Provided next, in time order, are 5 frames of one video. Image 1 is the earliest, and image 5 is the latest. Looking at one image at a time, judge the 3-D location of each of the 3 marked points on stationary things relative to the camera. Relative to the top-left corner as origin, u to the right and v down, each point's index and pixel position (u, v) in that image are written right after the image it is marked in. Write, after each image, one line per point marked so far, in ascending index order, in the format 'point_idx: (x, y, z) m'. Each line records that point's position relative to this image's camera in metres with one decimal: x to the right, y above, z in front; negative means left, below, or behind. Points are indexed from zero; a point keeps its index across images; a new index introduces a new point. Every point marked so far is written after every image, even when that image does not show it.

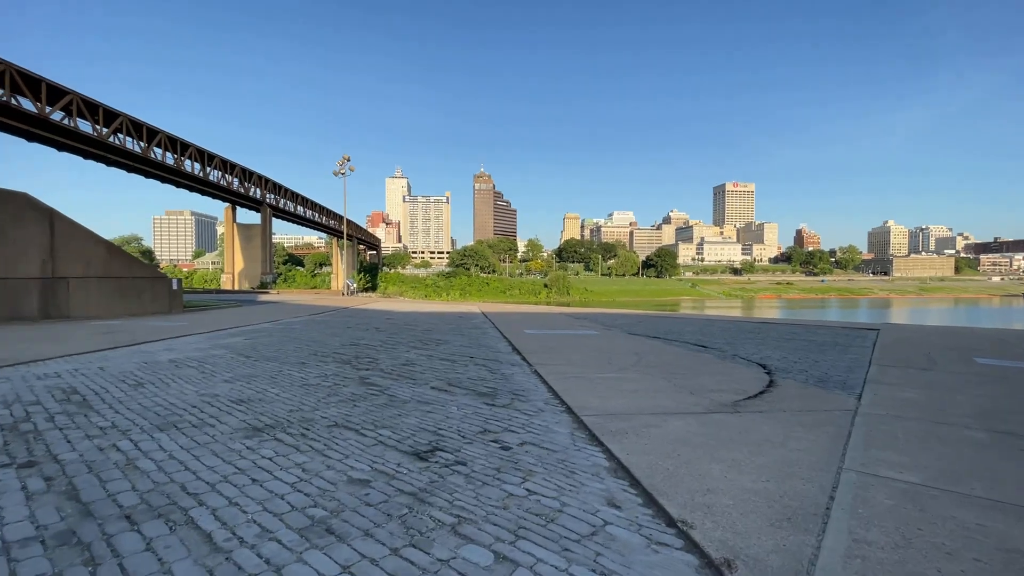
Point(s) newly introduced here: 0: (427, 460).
0: (-0.7, -1.3, +3.7) m
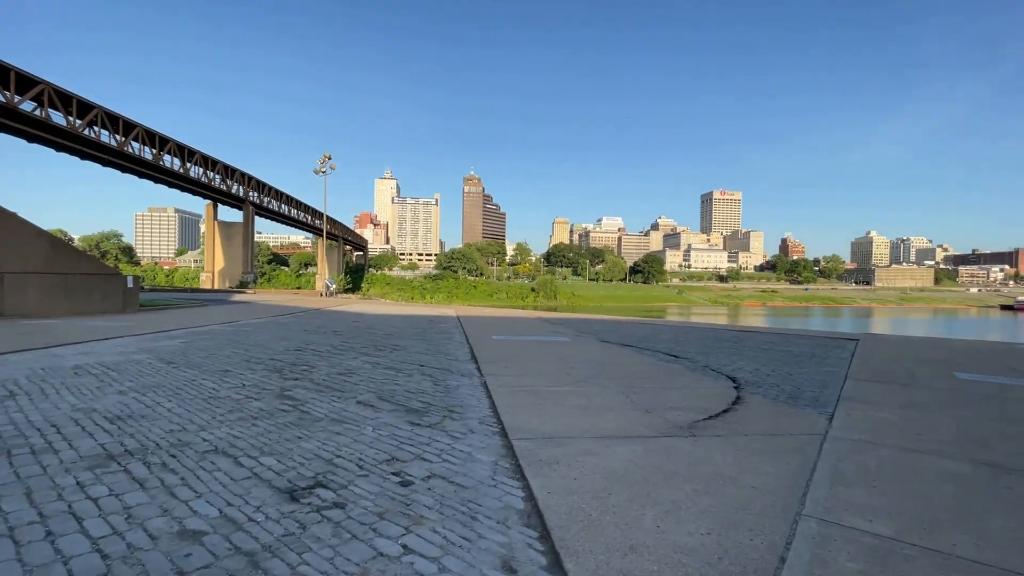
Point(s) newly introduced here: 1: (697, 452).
0: (-1.4, -1.3, +3.0) m
1: (+1.6, -1.4, +4.2) m
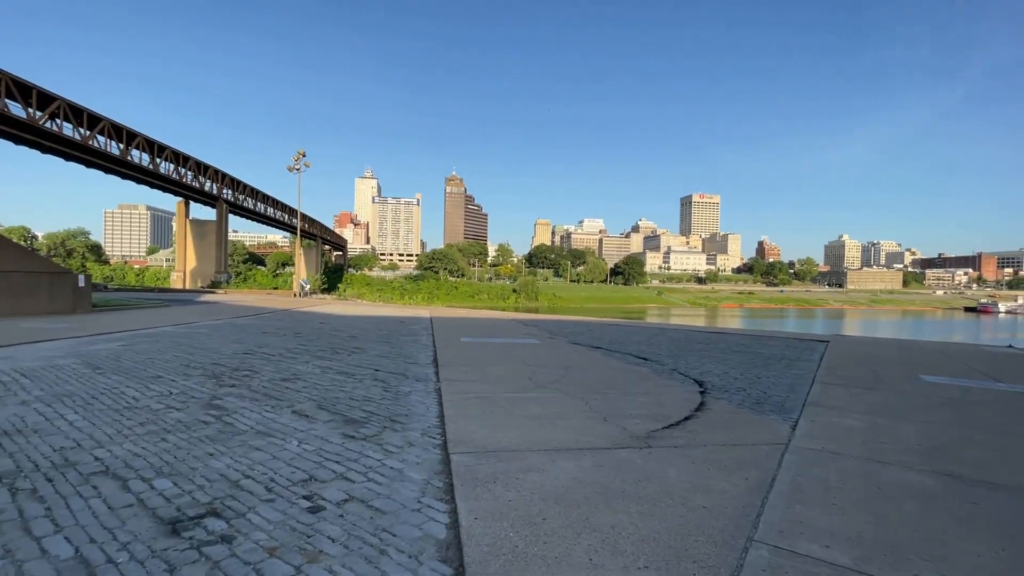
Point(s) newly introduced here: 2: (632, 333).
0: (-1.8, -1.3, +2.6) m
1: (+1.1, -1.4, +3.9) m
2: (+4.2, -1.6, +16.7) m
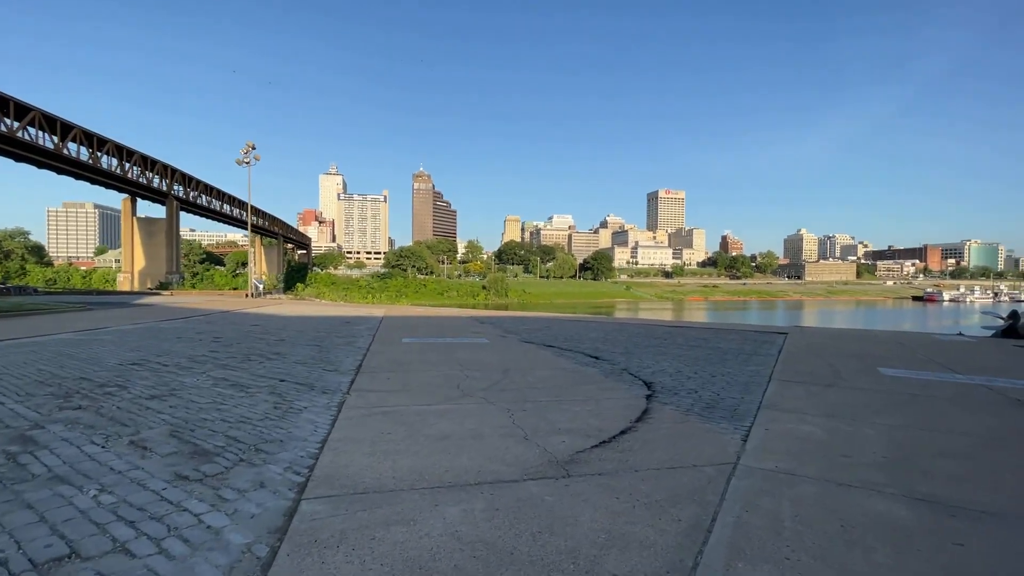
0: (-2.5, -1.3, +1.6) m
1: (+0.3, -1.4, +3.0) m
2: (+2.6, -1.4, +16.0) m
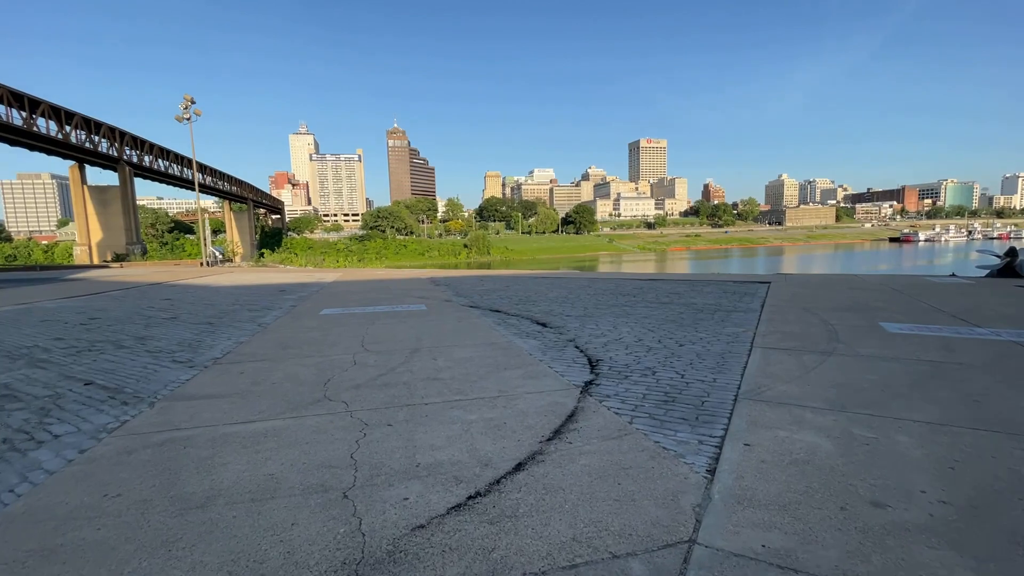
0: (-3.5, -1.4, -0.3) m
1: (-0.7, -1.2, +1.2) m
2: (+1.2, 0.0, +14.2) m
